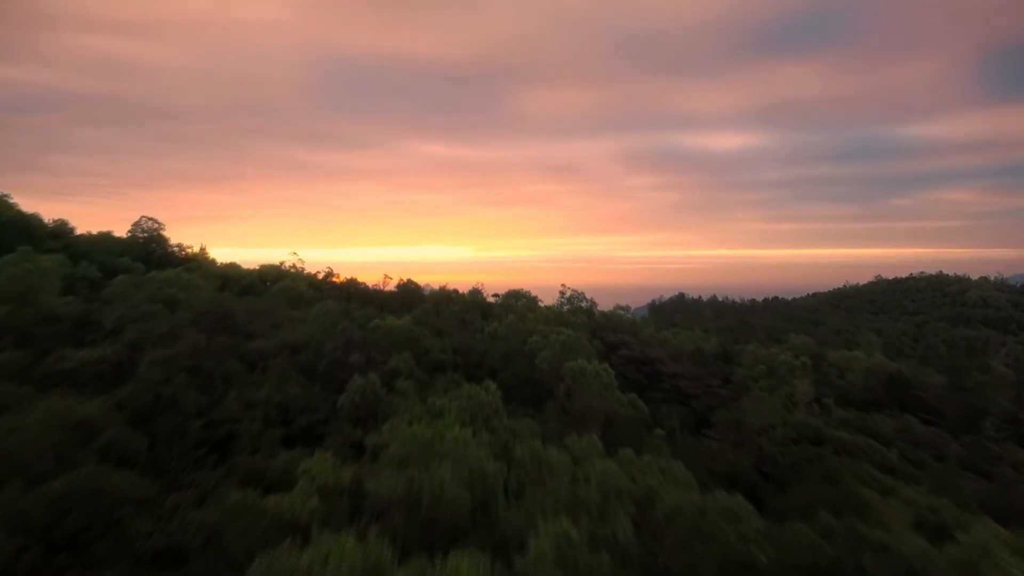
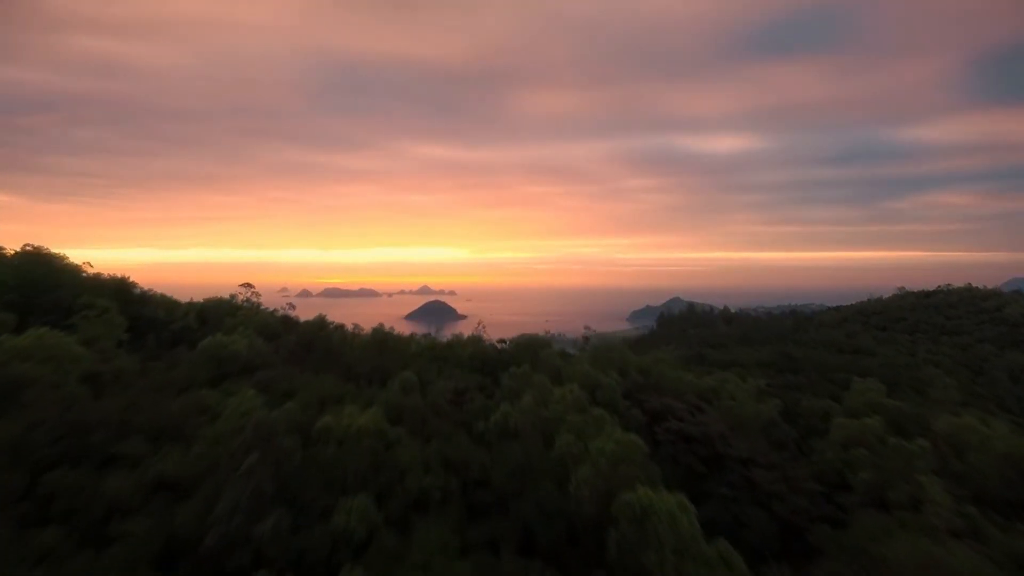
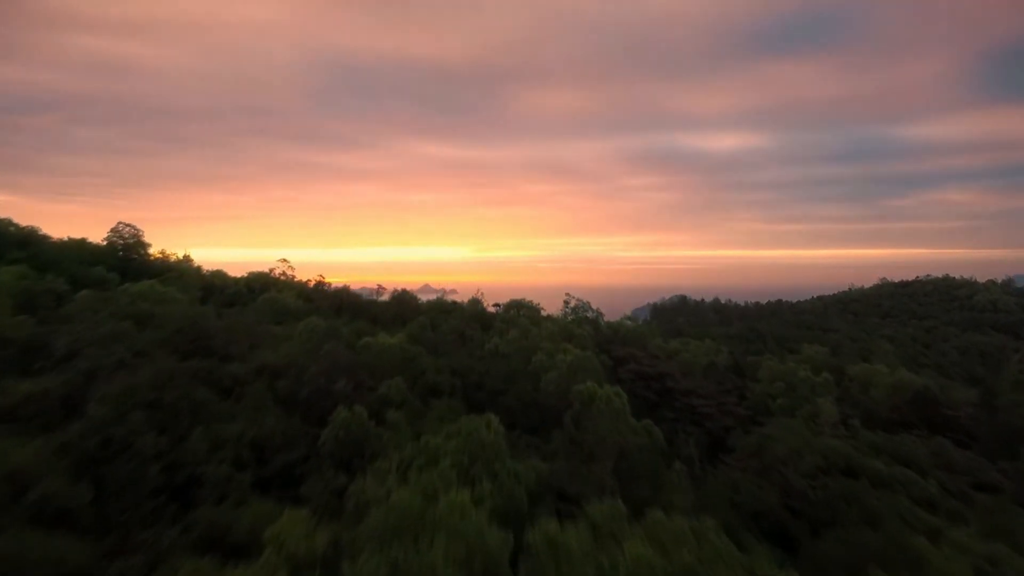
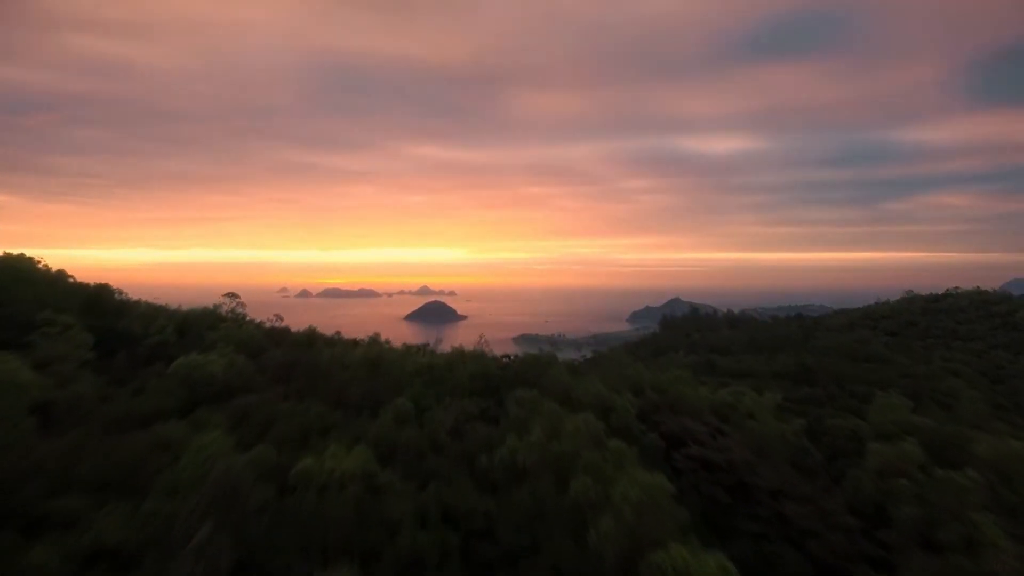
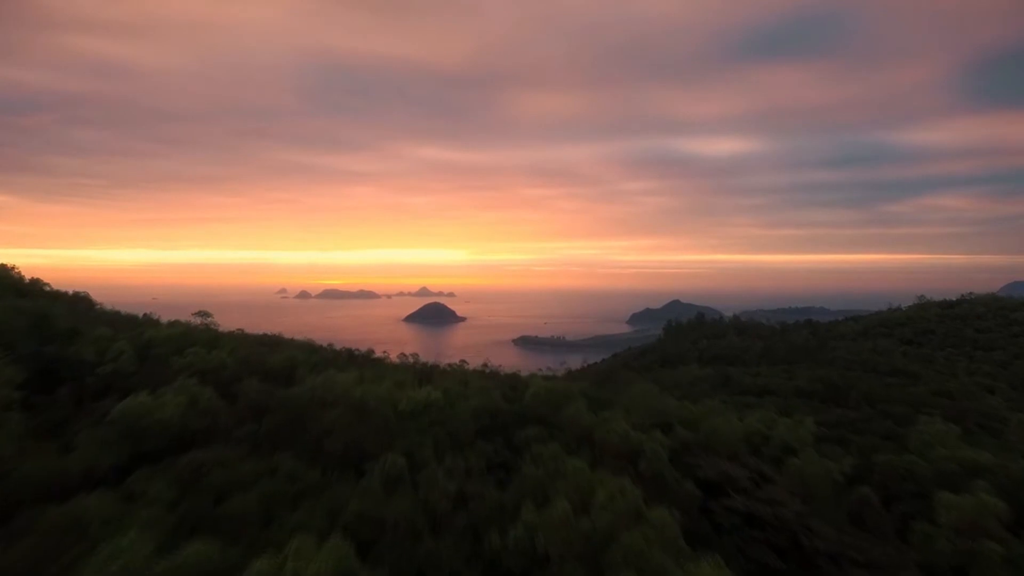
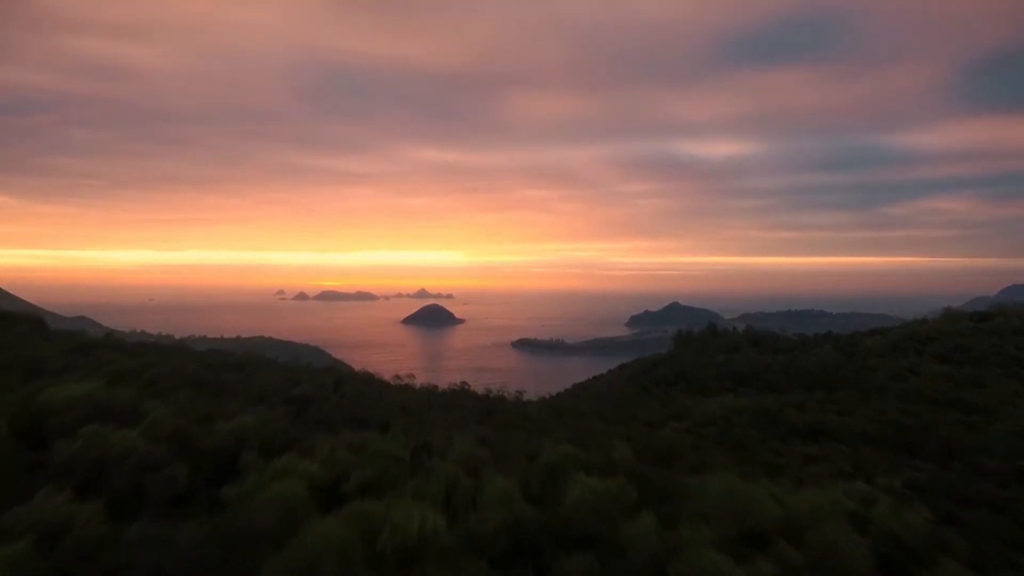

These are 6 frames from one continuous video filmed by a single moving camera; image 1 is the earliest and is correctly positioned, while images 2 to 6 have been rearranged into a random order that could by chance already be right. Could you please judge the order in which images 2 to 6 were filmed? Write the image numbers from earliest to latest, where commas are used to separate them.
3, 2, 4, 5, 6
